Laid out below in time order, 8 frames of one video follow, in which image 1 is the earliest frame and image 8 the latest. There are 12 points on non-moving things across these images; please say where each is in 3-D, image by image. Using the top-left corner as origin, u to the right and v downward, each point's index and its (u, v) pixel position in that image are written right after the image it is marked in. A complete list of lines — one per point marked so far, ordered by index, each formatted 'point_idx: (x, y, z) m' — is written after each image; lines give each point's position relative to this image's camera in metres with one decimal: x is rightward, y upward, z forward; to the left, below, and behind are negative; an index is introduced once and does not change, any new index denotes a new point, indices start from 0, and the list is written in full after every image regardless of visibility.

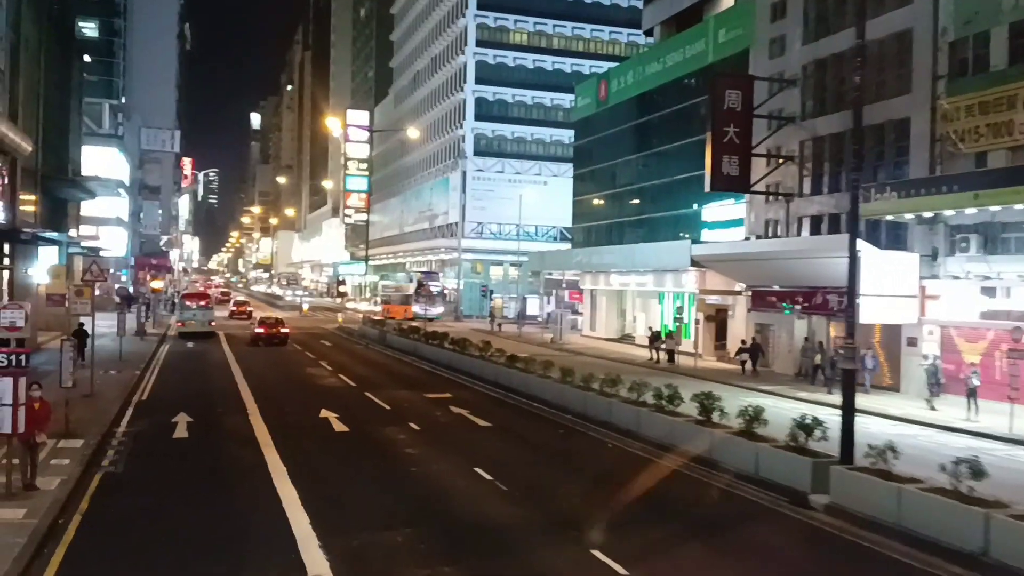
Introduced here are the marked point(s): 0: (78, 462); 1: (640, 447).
0: (-7.2, -2.9, +14.4) m
1: (+2.6, -3.2, +17.3) m
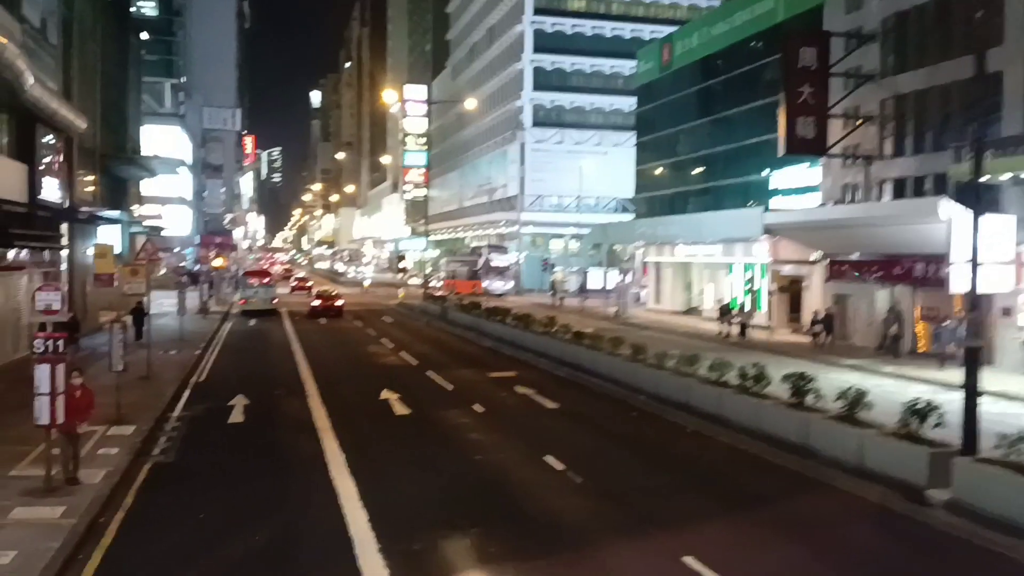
0: (-6.1, -2.6, +13.7) m
1: (+3.9, -2.6, +15.9) m
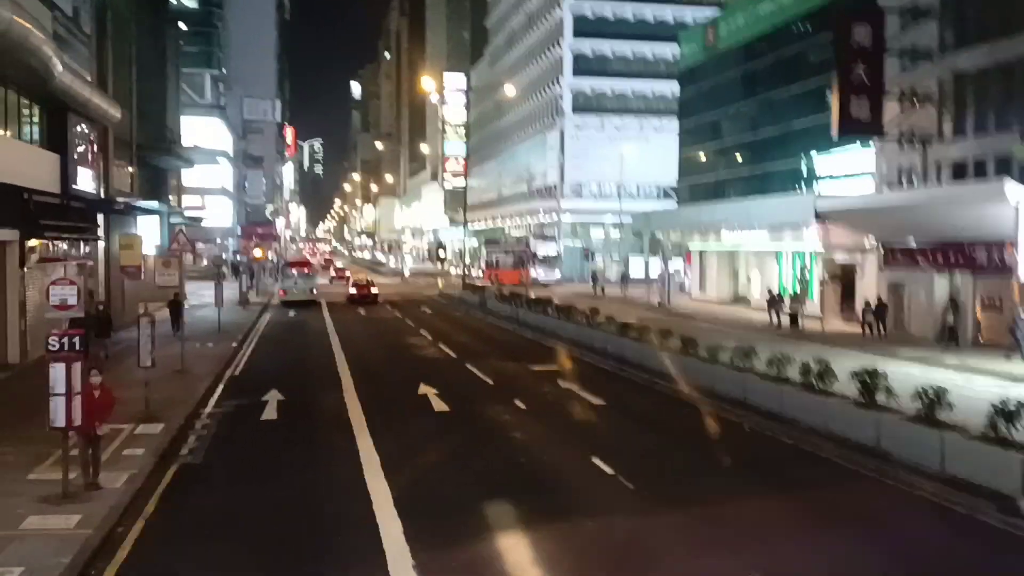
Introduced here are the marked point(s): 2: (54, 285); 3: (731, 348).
0: (-5.4, -2.4, +13.1) m
1: (+4.7, -2.4, +14.9) m
2: (-5.6, 0.0, +10.7) m
3: (+5.0, -1.4, +19.8) m
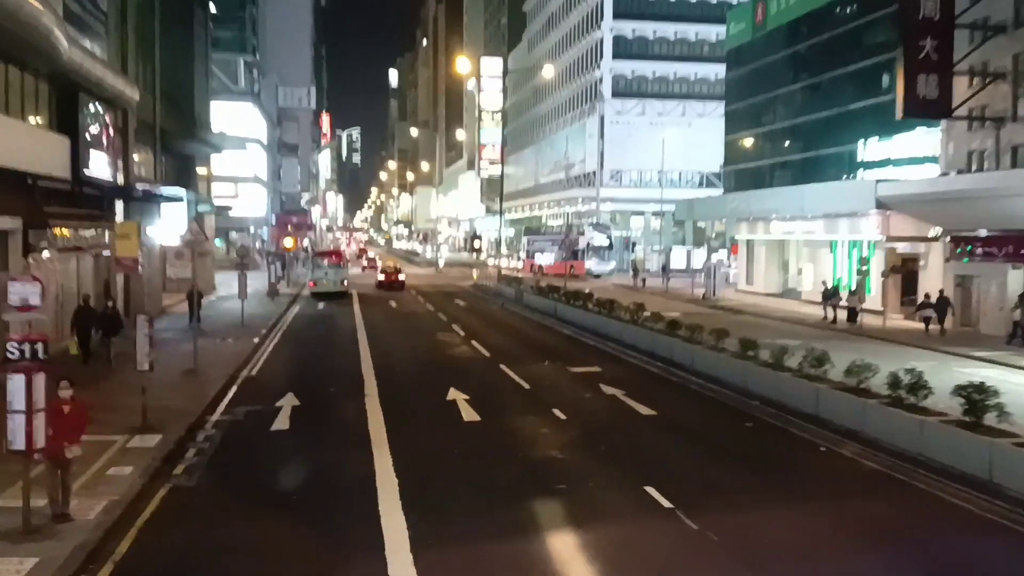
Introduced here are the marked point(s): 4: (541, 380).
0: (-4.9, -2.4, +11.5) m
1: (+5.2, -2.4, +12.9) m
2: (-5.2, +0.1, +9.1) m
3: (+5.8, -1.3, +17.7) m
4: (+0.7, -2.1, +19.9) m
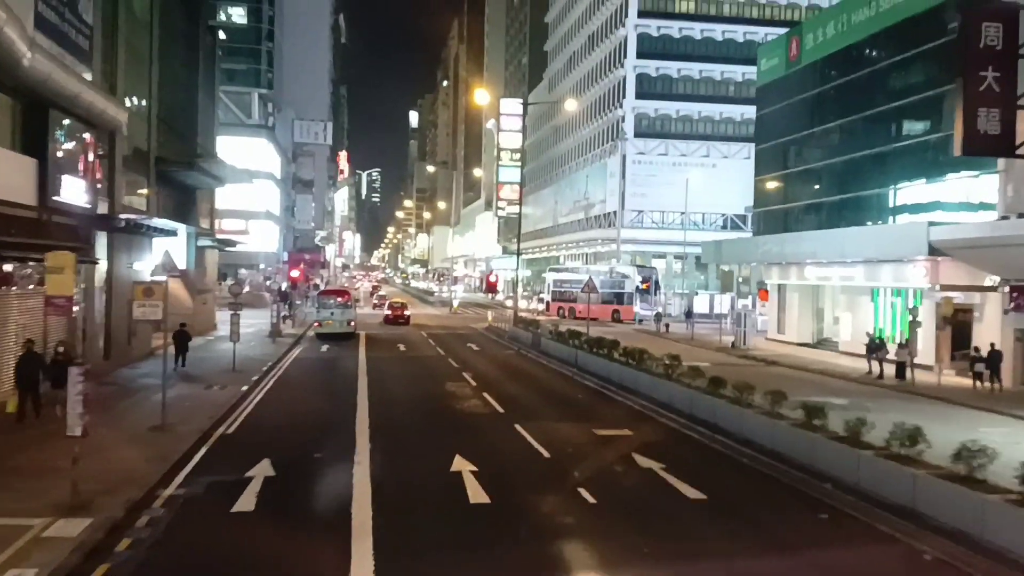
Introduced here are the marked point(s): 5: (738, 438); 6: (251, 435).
0: (-4.7, -2.9, +8.9) m
1: (+5.4, -3.1, +10.0) m
2: (-5.0, -0.3, +6.6) m
3: (+6.1, -2.2, +14.9) m
4: (+1.0, -3.0, +17.1) m
5: (+4.4, -2.9, +17.3) m
6: (-5.2, -2.9, +17.4) m
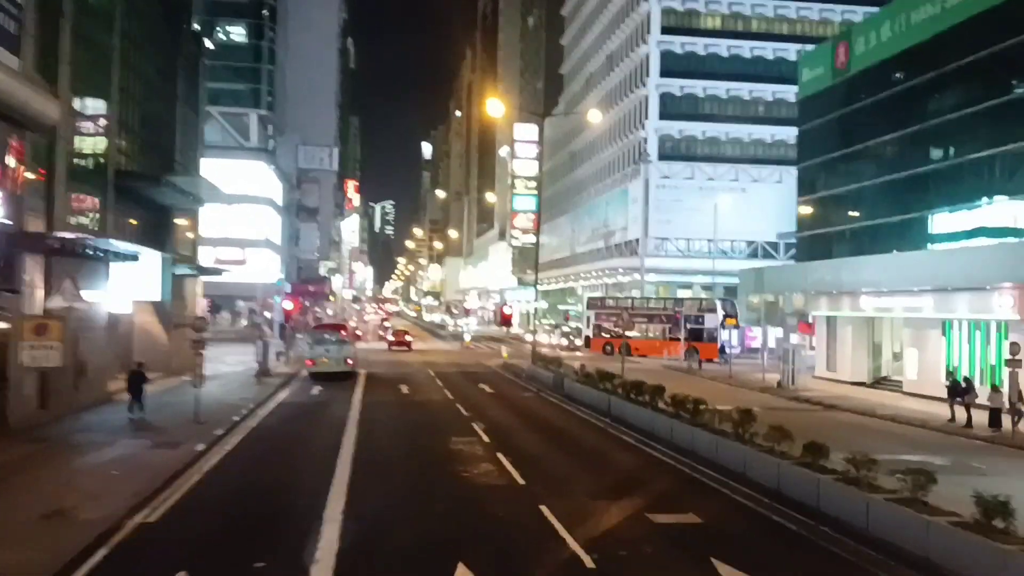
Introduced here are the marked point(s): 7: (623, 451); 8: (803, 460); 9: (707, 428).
0: (-4.5, -3.1, +4.2) m
1: (+5.7, -3.3, +5.2) m
2: (-4.8, -0.4, +2.1) m
3: (+6.4, -2.6, +10.1) m
4: (+1.4, -3.5, +12.4) m
5: (+4.8, -3.4, +12.6) m
6: (-4.8, -3.4, +12.8) m
7: (+2.6, -3.7, +20.0) m
8: (+4.9, -2.9, +15.4) m
9: (+4.2, -3.0, +19.4) m
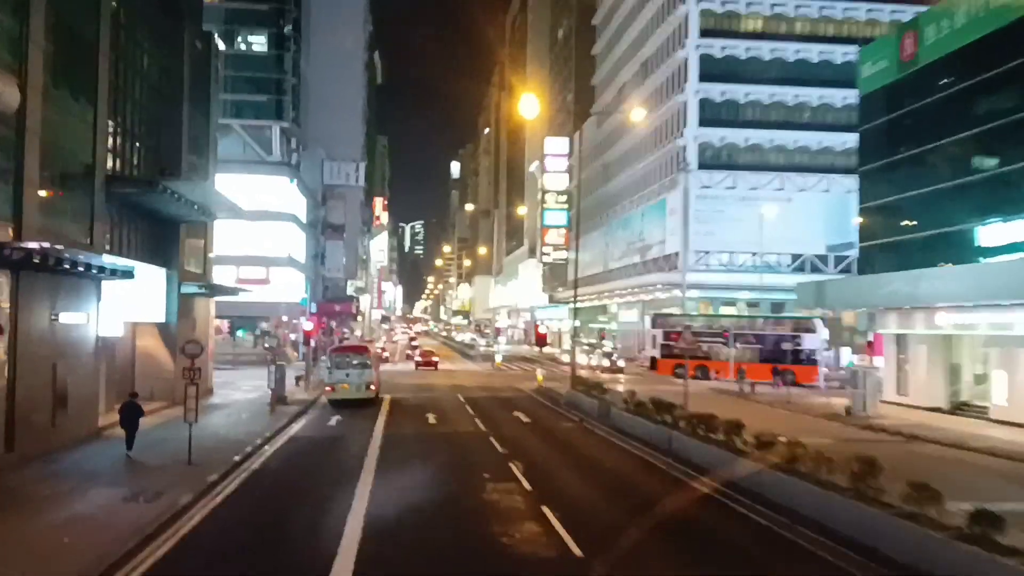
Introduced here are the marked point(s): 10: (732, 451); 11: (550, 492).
0: (-4.1, -3.1, +1.0) m
1: (+6.1, -3.3, +1.7) m
2: (-4.5, -0.4, -1.1) m
3: (+7.0, -2.7, +6.6) m
4: (+2.0, -3.7, +9.0) m
5: (+5.5, -3.5, +9.0) m
6: (-4.2, -3.6, +9.6) m
7: (+3.5, -4.0, +16.5) m
8: (+5.6, -3.1, +11.9) m
9: (+5.1, -3.3, +15.9) m
10: (+4.6, -3.4, +19.4) m
11: (+0.8, -4.0, +17.3) m
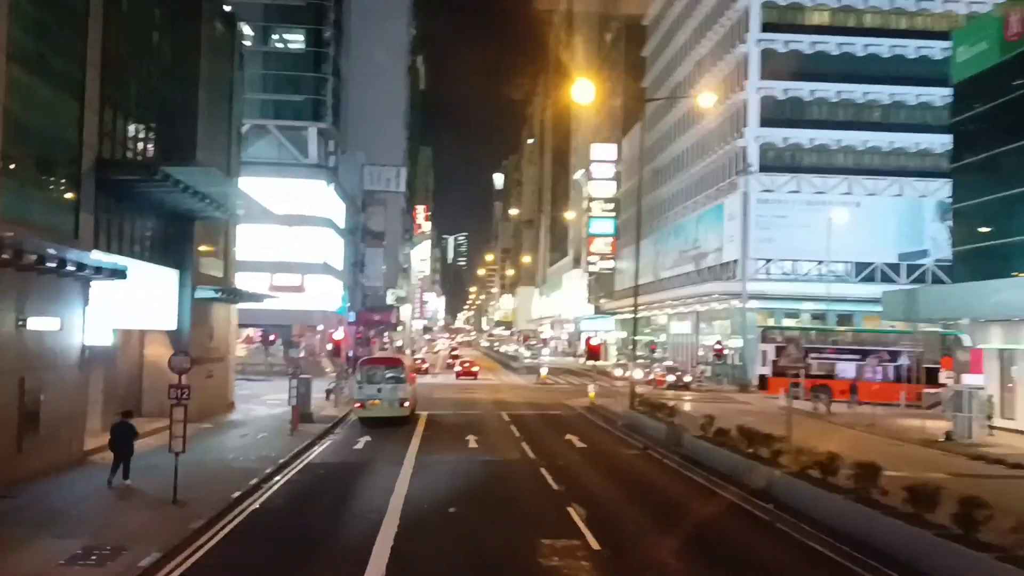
0: (-3.9, -2.9, -2.5) m
1: (+6.3, -3.1, -2.4) m
2: (-4.5, -0.1, -4.6) m
3: (+7.4, -2.6, +2.5) m
4: (+2.6, -3.6, +5.1) m
5: (+6.0, -3.4, +5.0) m
6: (-3.6, -3.5, +6.0) m
7: (+4.4, -4.0, +12.5) m
8: (+6.3, -3.1, +7.9) m
9: (+6.0, -3.3, +11.8) m
10: (+5.7, -3.5, +15.4) m
11: (+1.7, -4.0, +13.5) m
